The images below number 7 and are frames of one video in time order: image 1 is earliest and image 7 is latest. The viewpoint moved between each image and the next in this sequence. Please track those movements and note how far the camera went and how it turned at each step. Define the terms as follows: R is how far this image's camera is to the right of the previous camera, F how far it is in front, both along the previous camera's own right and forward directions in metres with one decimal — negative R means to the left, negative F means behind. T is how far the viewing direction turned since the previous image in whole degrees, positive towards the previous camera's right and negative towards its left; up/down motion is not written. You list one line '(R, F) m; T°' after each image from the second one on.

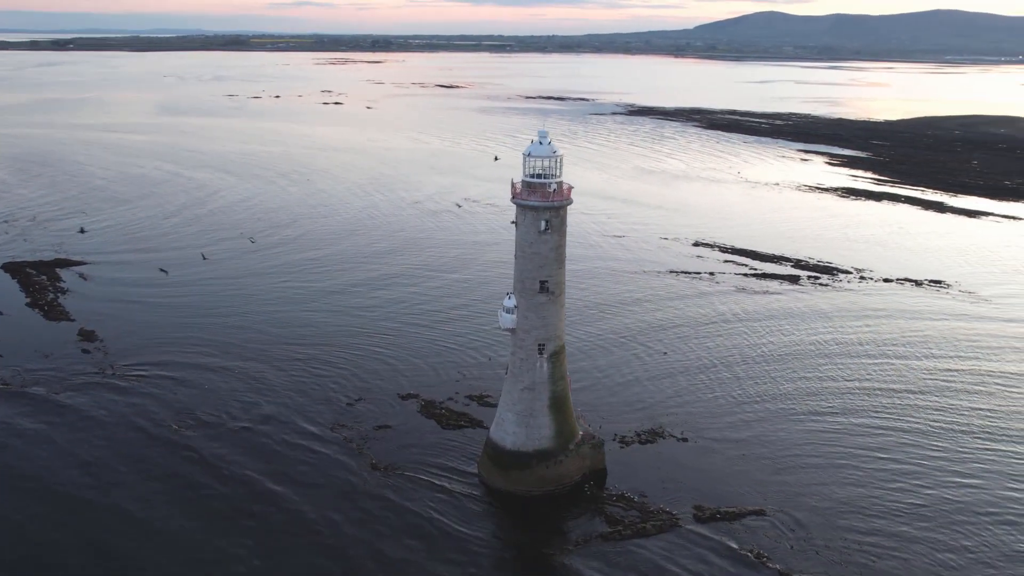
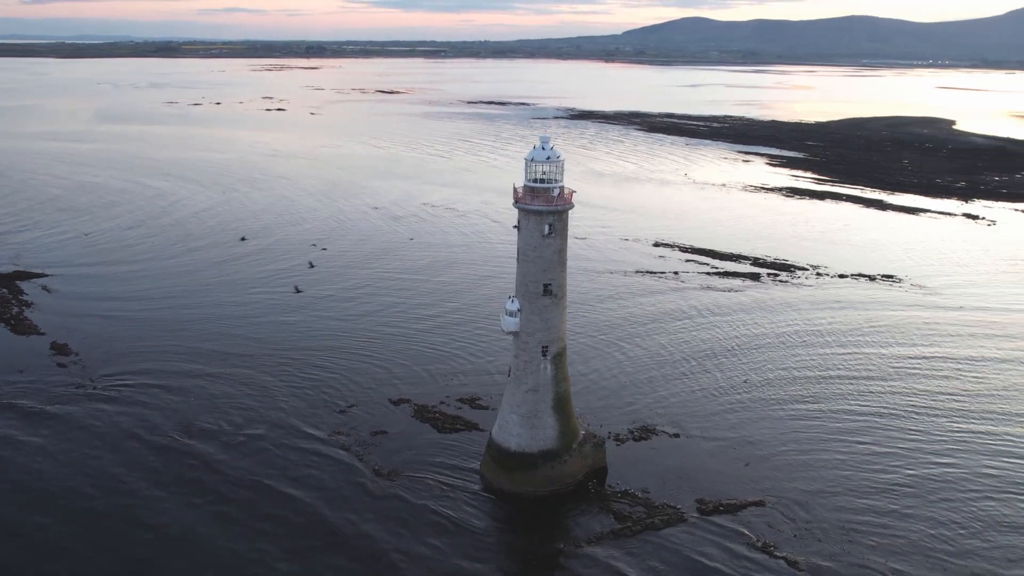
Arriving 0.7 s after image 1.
(-1.8, -0.1) m; +5°
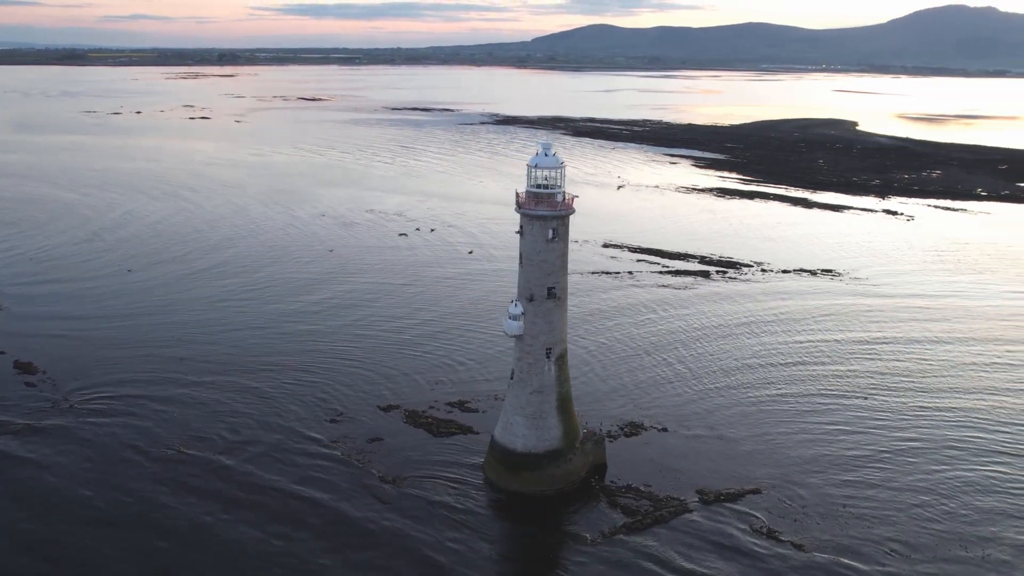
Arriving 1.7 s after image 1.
(-2.4, -0.2) m; +7°
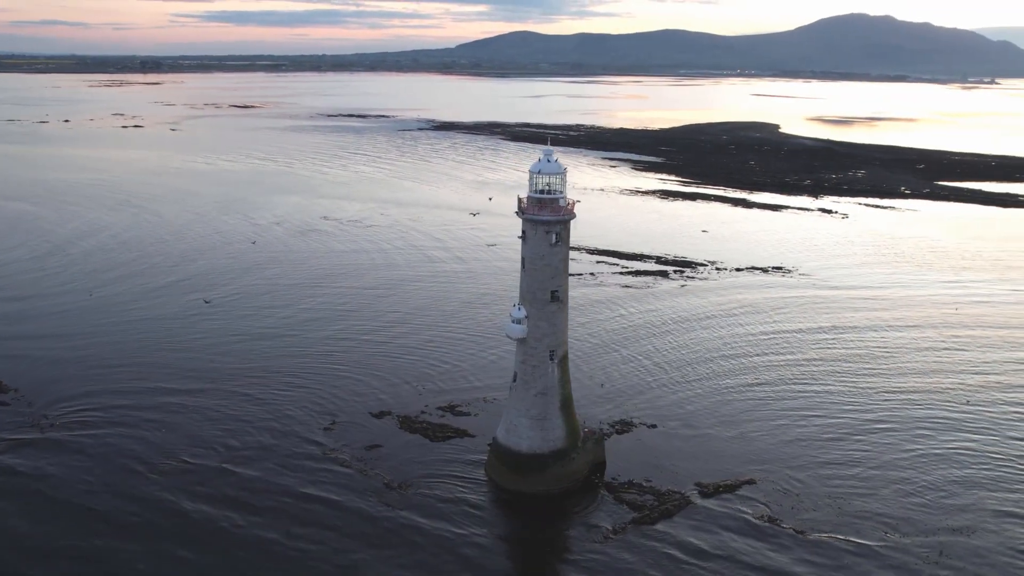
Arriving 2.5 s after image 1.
(-2.1, -0.2) m; +6°
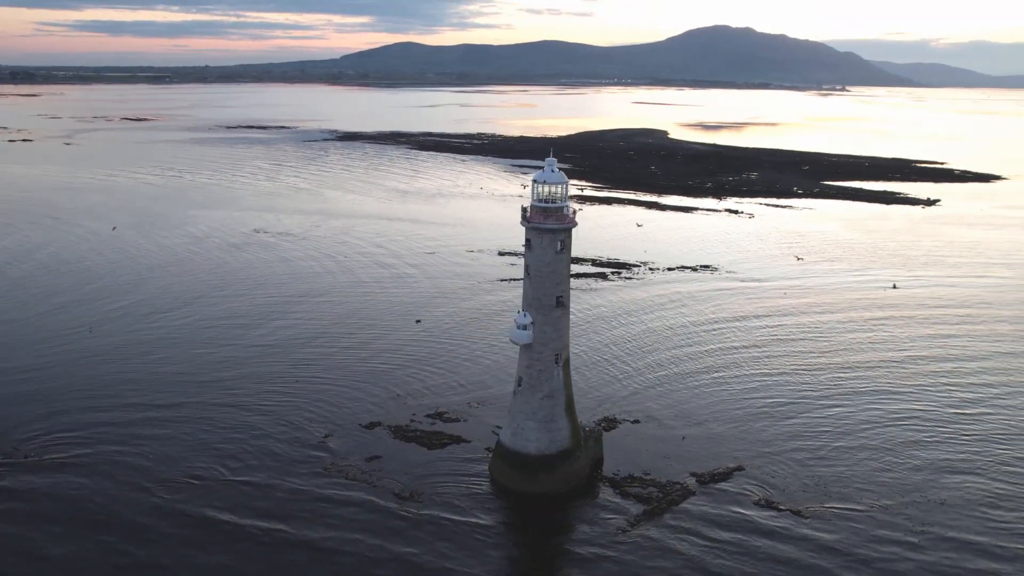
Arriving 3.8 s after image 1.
(-3.3, -0.6) m; +9°
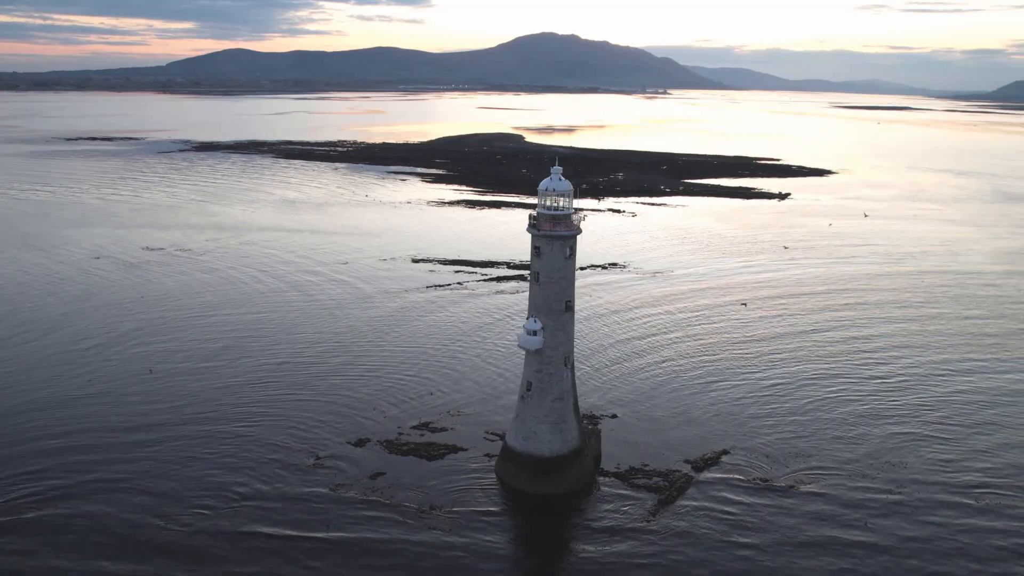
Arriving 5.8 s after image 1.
(-4.7, -0.2) m; +12°
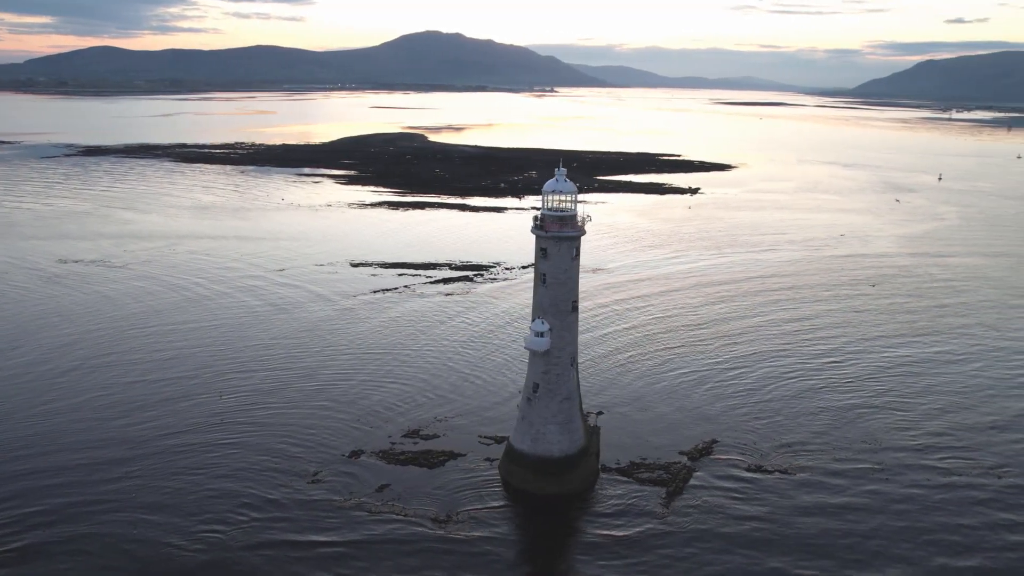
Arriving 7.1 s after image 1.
(-3.2, +0.4) m; +8°
